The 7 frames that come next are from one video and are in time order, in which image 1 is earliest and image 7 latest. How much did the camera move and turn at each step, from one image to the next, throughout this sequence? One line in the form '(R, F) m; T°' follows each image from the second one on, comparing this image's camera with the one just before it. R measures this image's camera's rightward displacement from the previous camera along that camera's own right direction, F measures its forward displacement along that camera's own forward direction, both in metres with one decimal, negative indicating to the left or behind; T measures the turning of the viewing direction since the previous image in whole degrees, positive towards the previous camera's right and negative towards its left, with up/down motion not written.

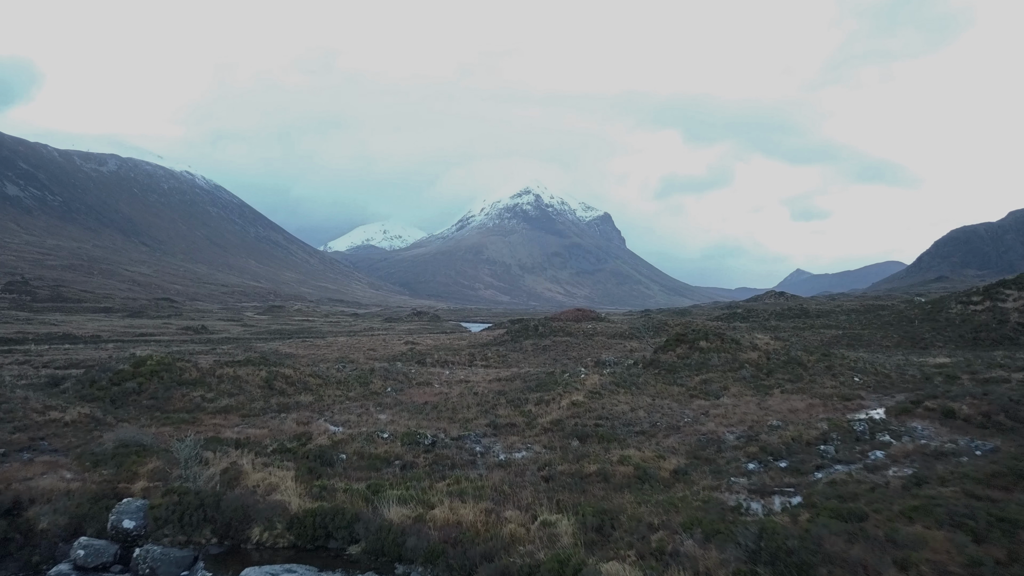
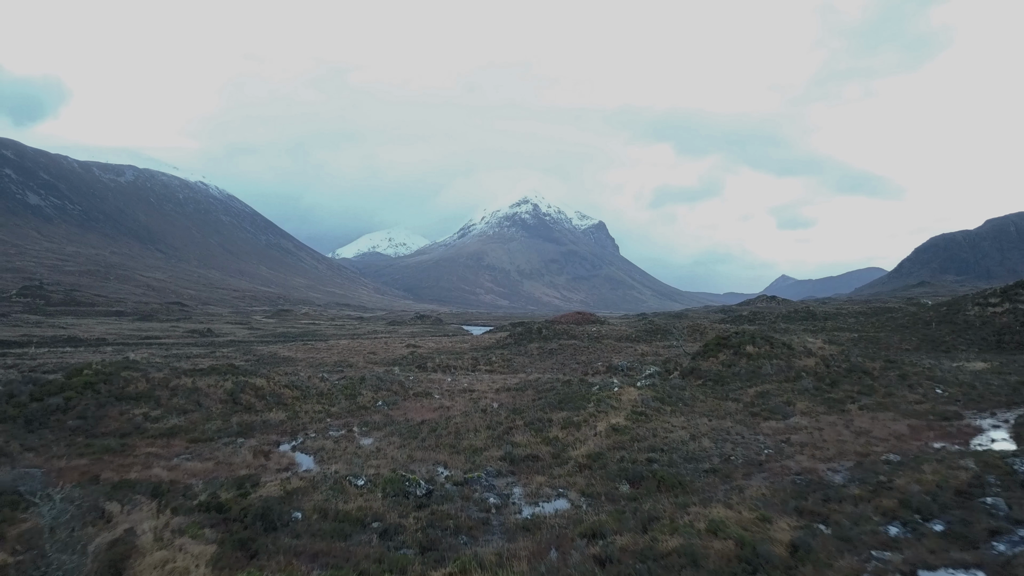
(-0.7, +5.0) m; 0°
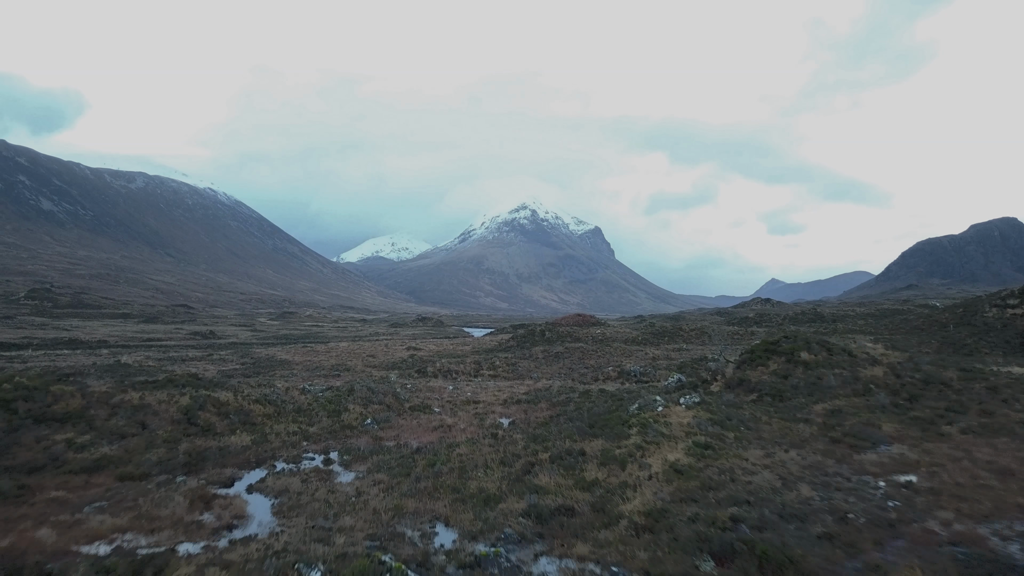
(-0.6, +4.3) m; 0°
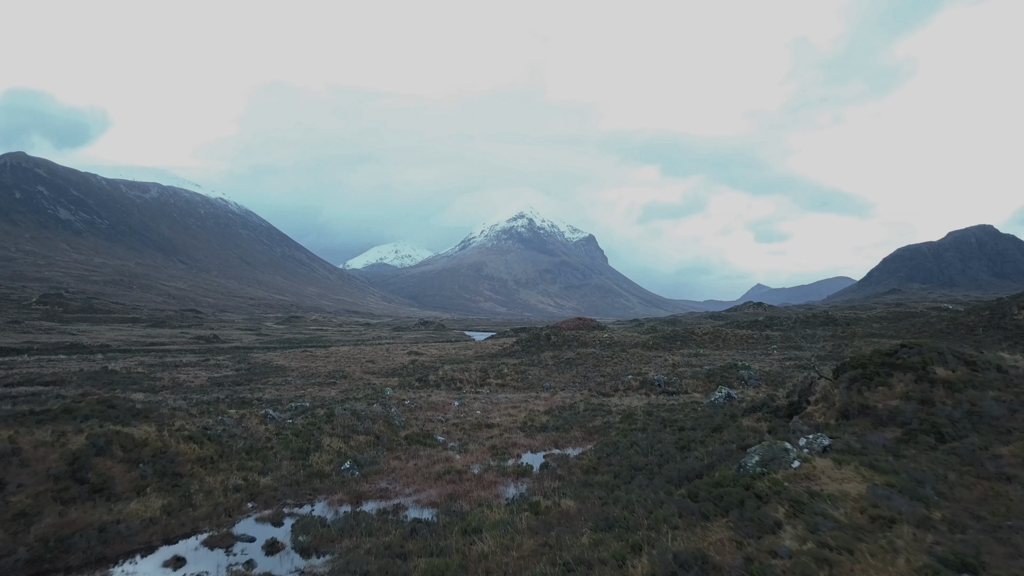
(-1.2, +6.4) m; 0°
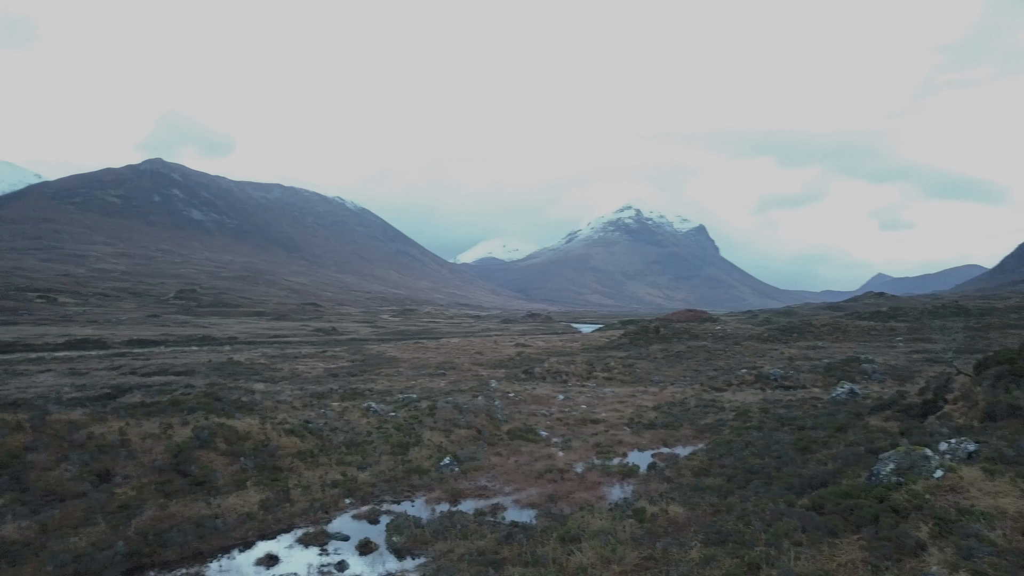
(+0.3, +0.6) m; -12°
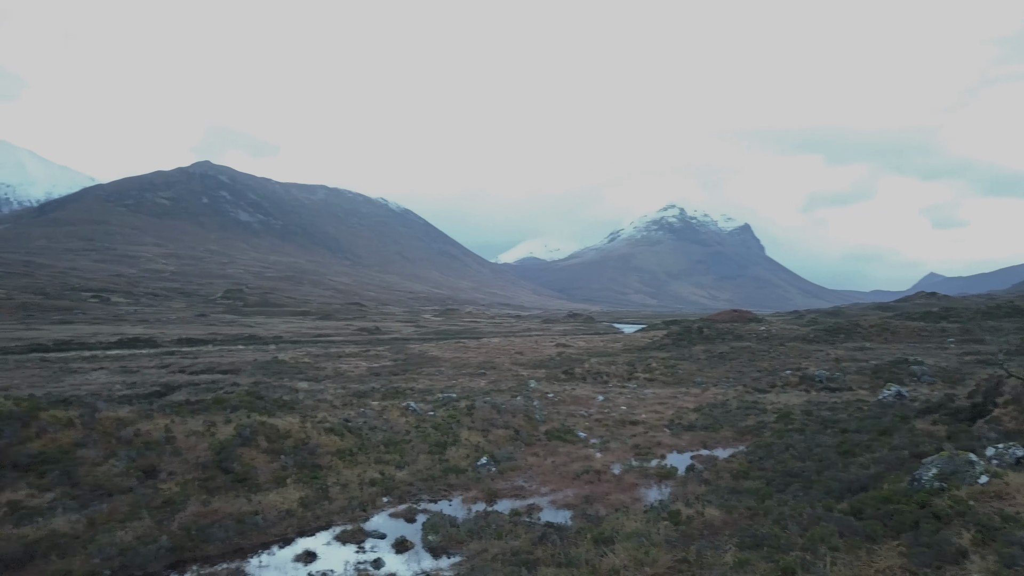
(+0.1, +0.4) m; -5°
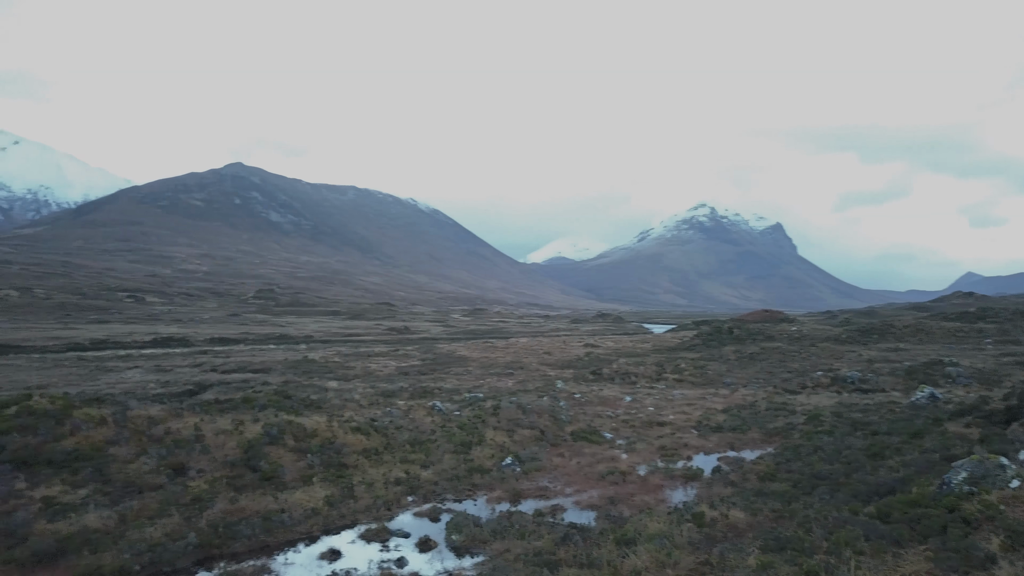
(+0.1, +0.3) m; -4°
